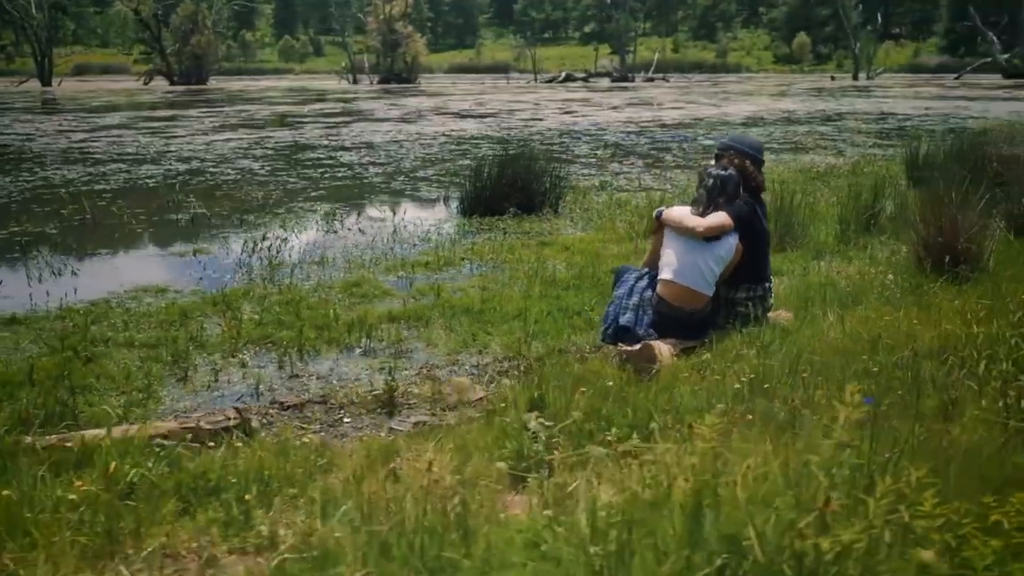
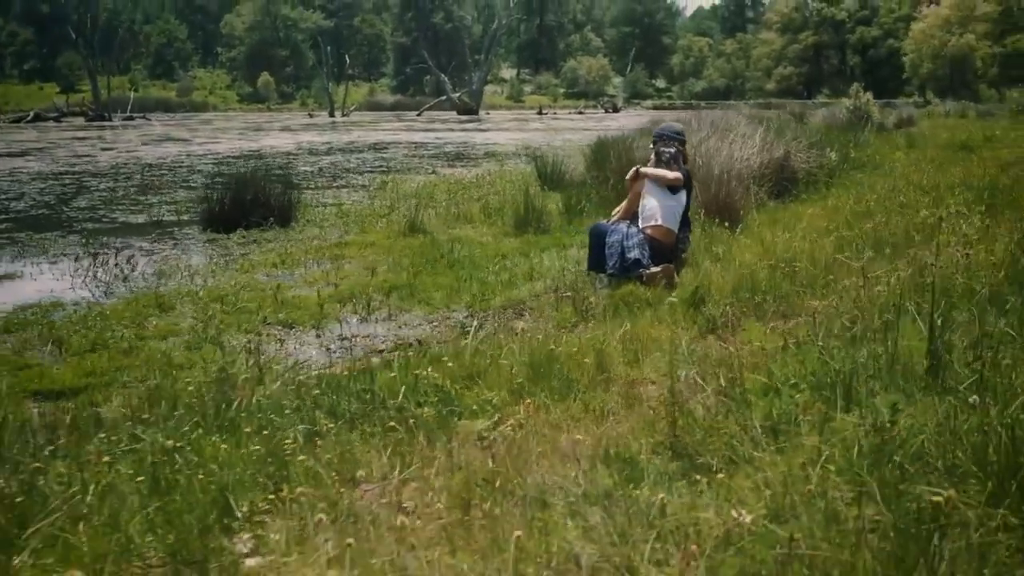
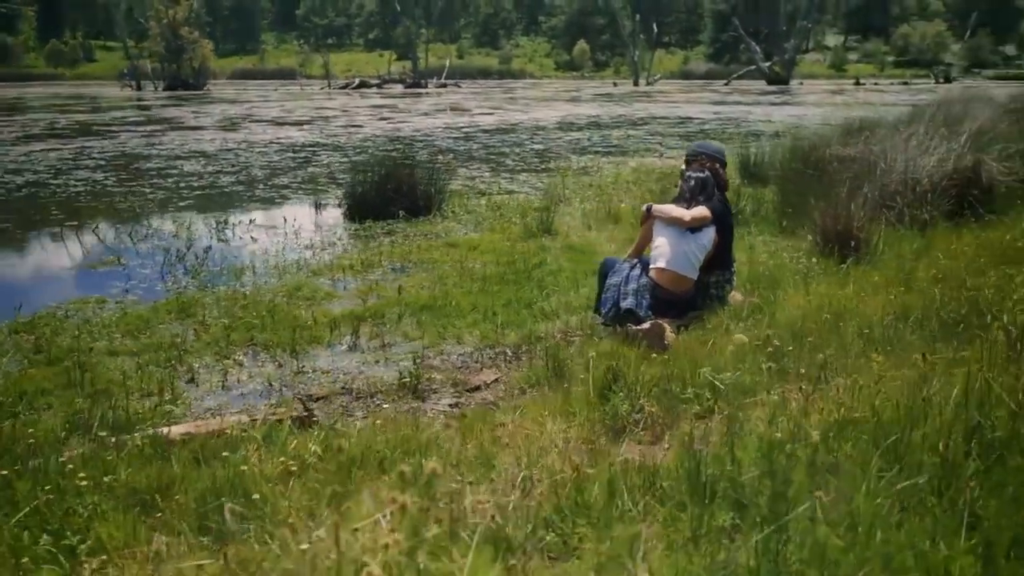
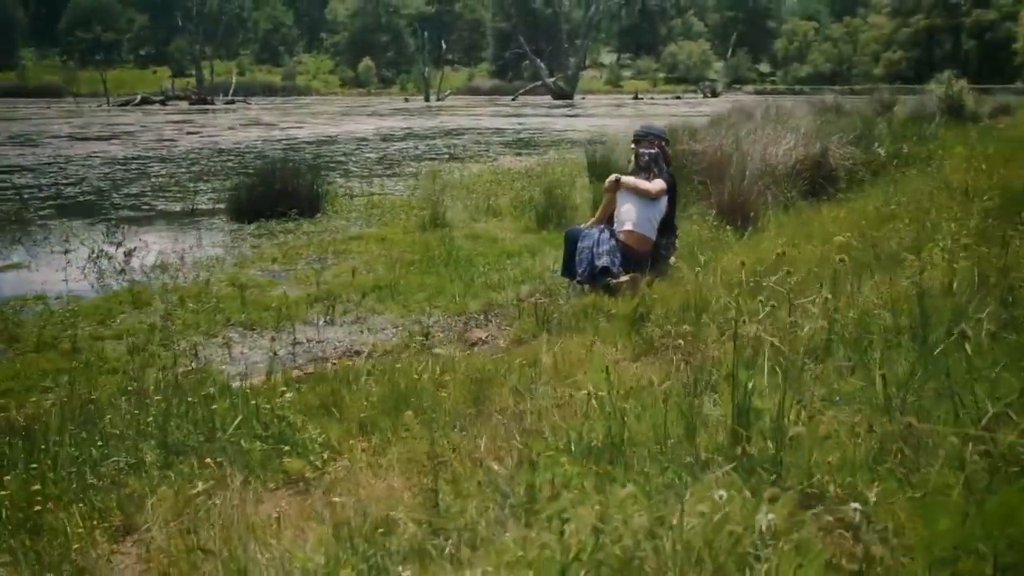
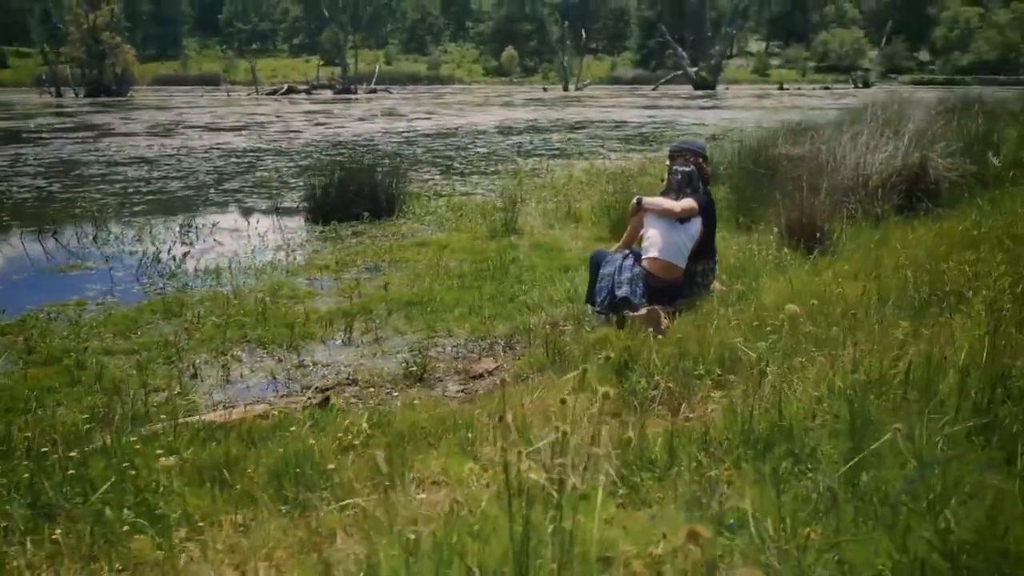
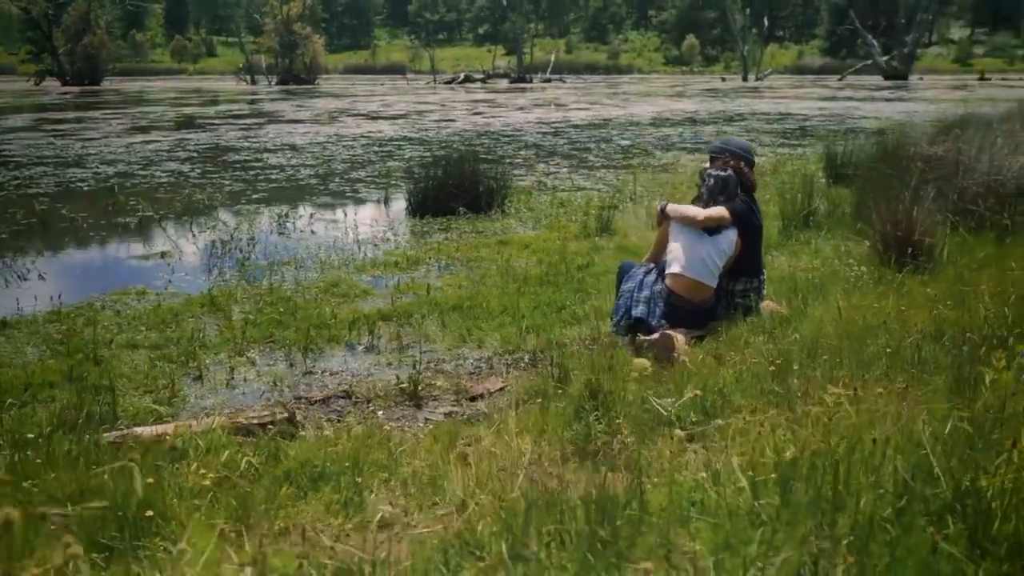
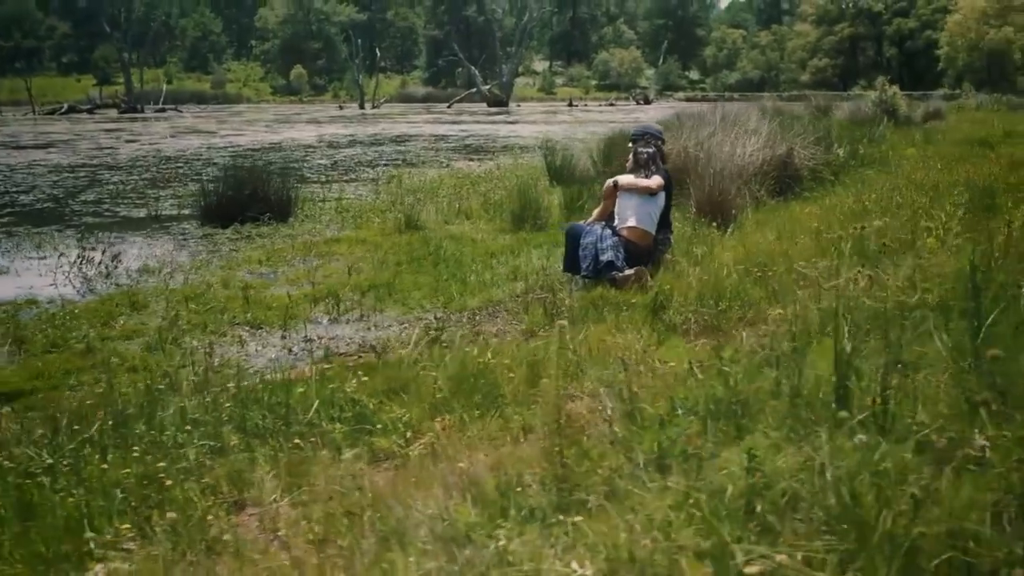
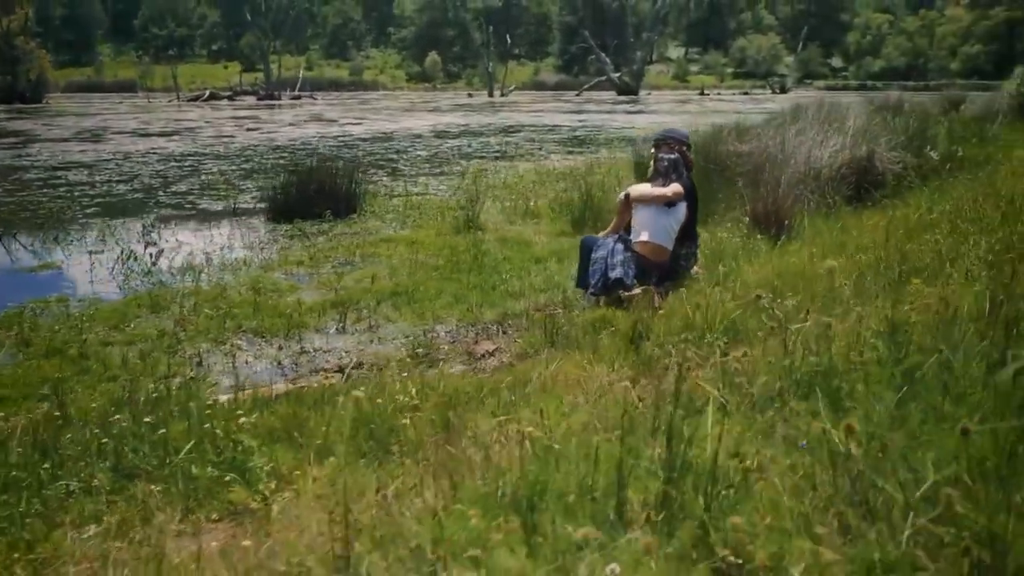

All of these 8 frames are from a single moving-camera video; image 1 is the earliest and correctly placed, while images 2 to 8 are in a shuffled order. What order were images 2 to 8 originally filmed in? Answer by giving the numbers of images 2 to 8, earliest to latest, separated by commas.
6, 3, 5, 8, 4, 7, 2
